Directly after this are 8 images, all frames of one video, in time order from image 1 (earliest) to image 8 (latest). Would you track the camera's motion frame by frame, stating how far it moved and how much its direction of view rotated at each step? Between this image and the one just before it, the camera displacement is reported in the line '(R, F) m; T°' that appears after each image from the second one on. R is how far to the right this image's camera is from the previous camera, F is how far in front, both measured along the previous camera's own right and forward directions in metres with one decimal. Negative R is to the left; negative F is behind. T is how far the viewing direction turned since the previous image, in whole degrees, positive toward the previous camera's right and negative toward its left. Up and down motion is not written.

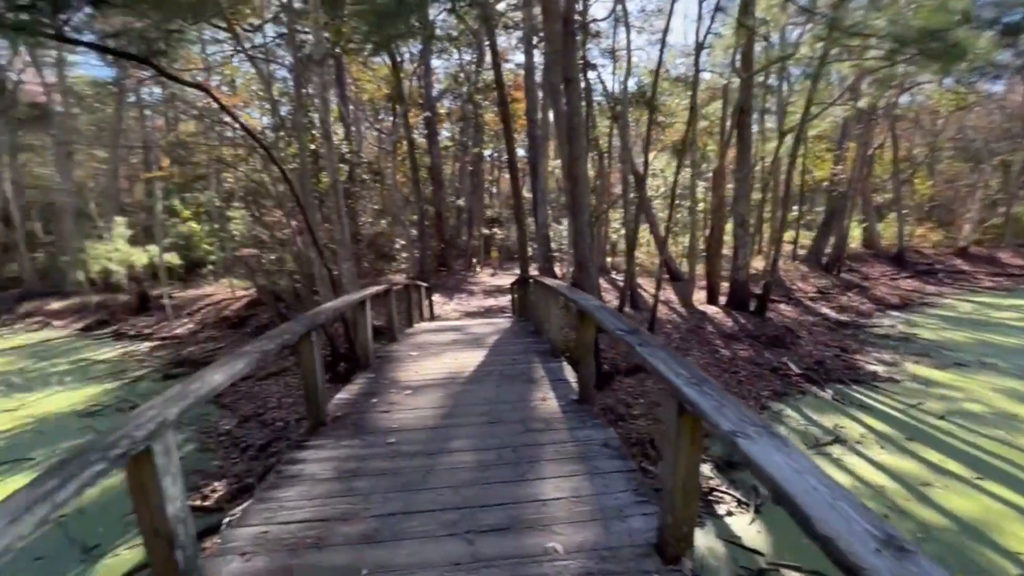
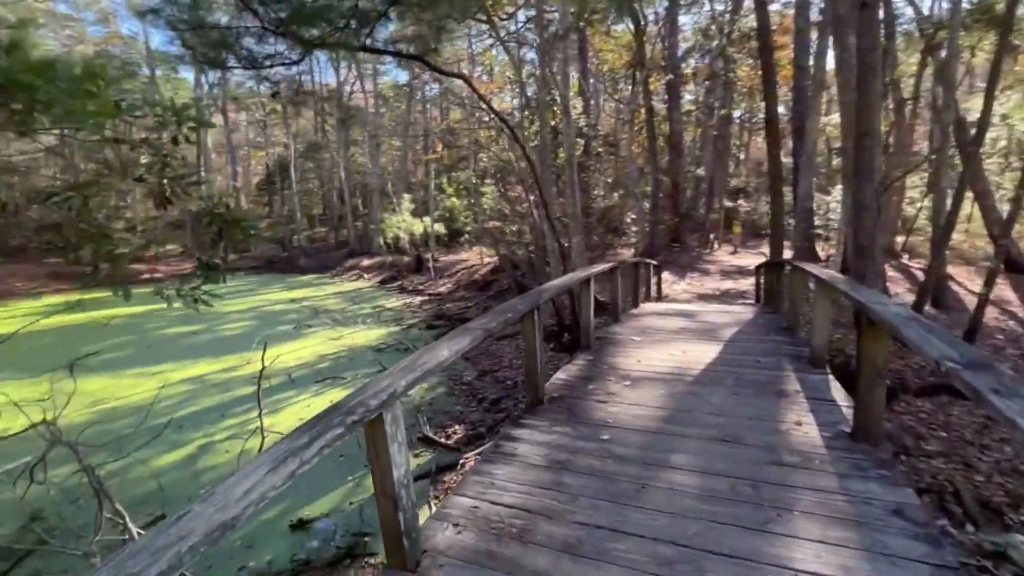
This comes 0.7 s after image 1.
(0.0, +0.2) m; -27°
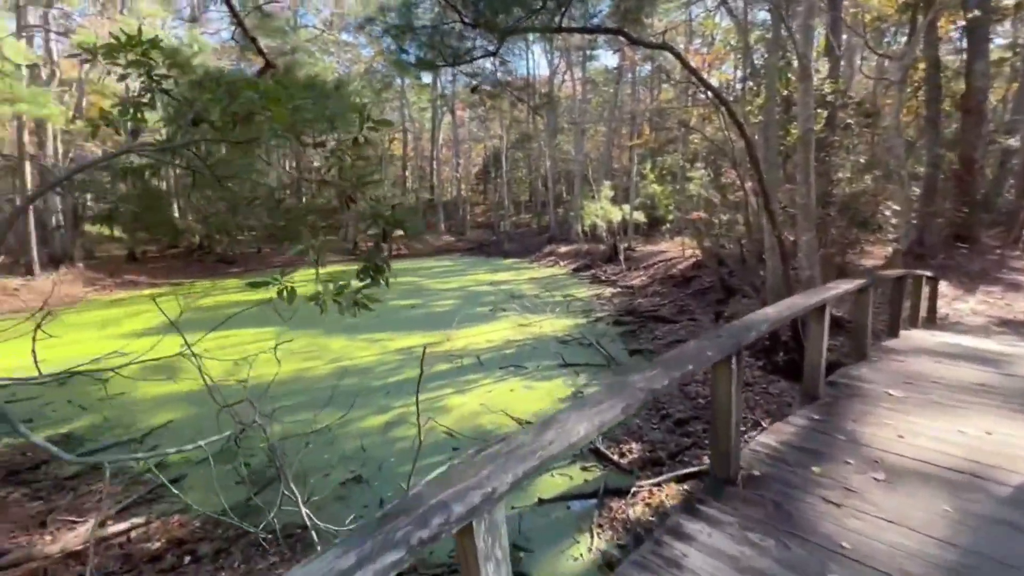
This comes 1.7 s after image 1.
(+0.1, +0.5) m; -24°
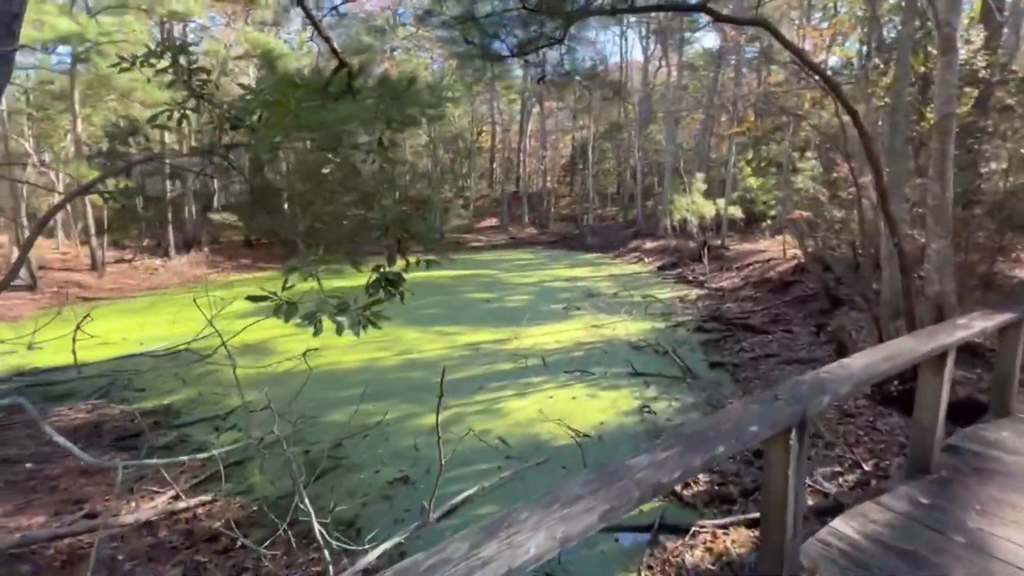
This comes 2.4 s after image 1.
(+0.3, +0.3) m; -10°
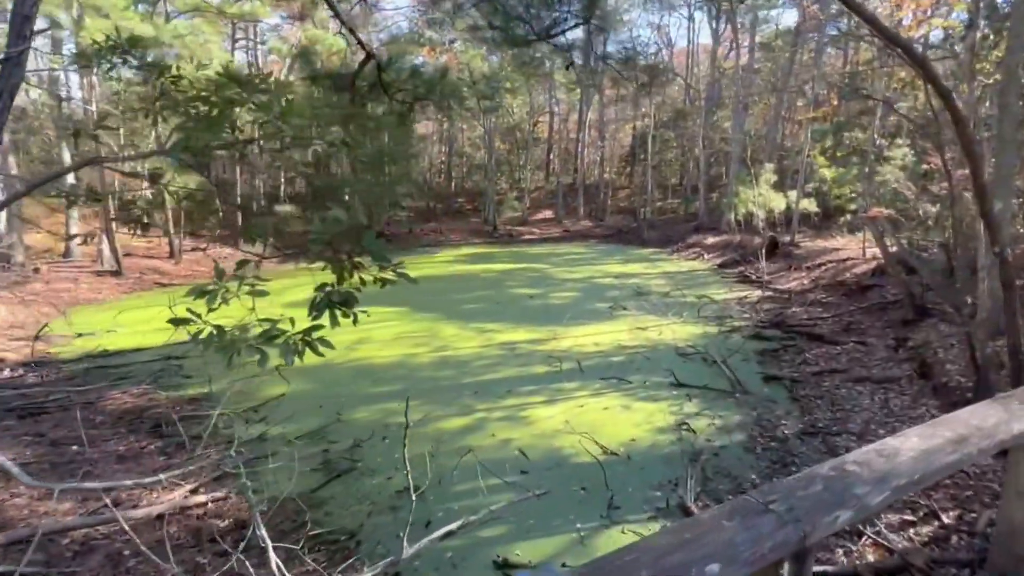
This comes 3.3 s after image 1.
(+0.4, +0.4) m; -7°
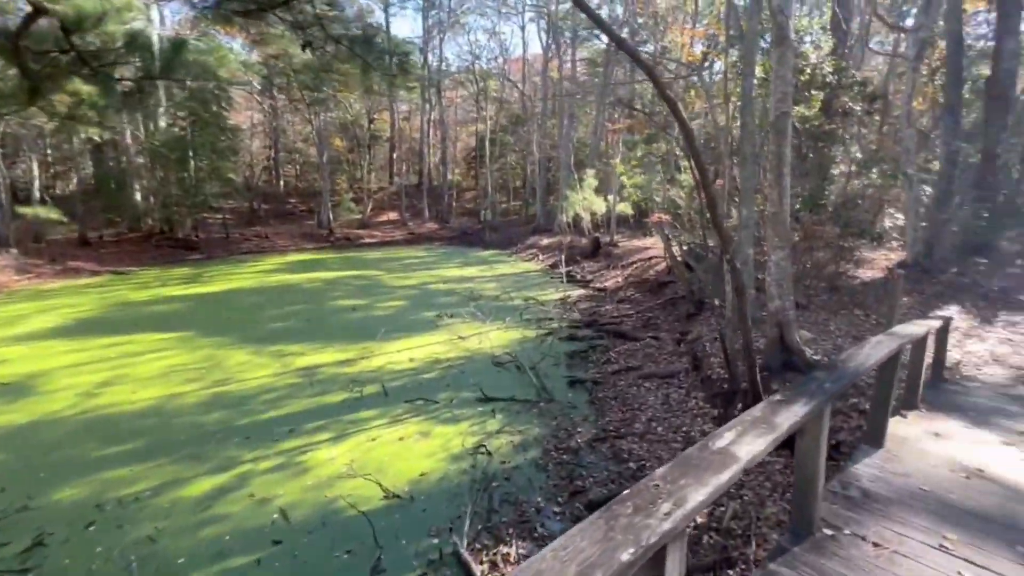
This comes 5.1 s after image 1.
(+1.0, +0.5) m; +17°
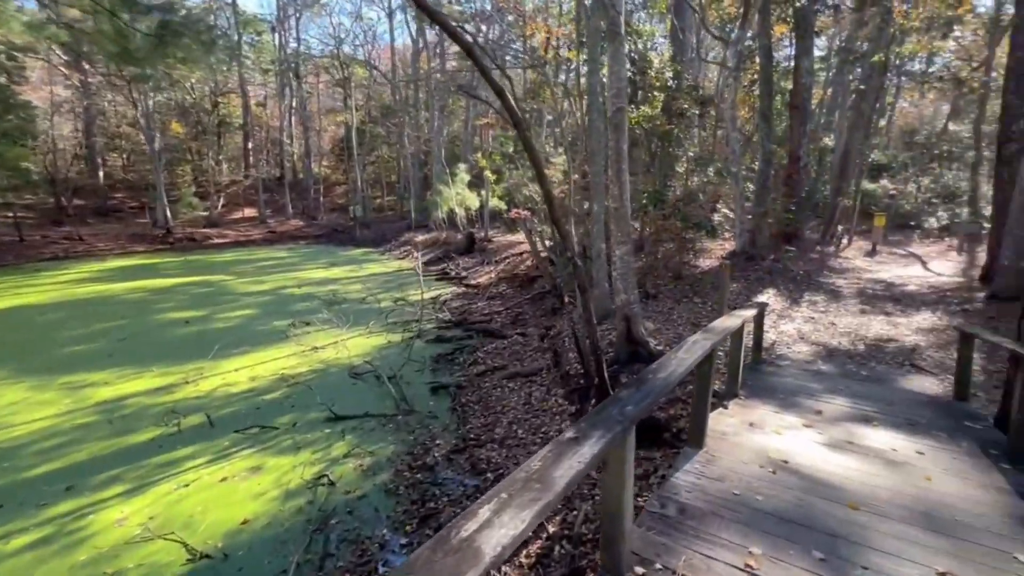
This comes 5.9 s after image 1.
(+0.5, +0.4) m; +14°
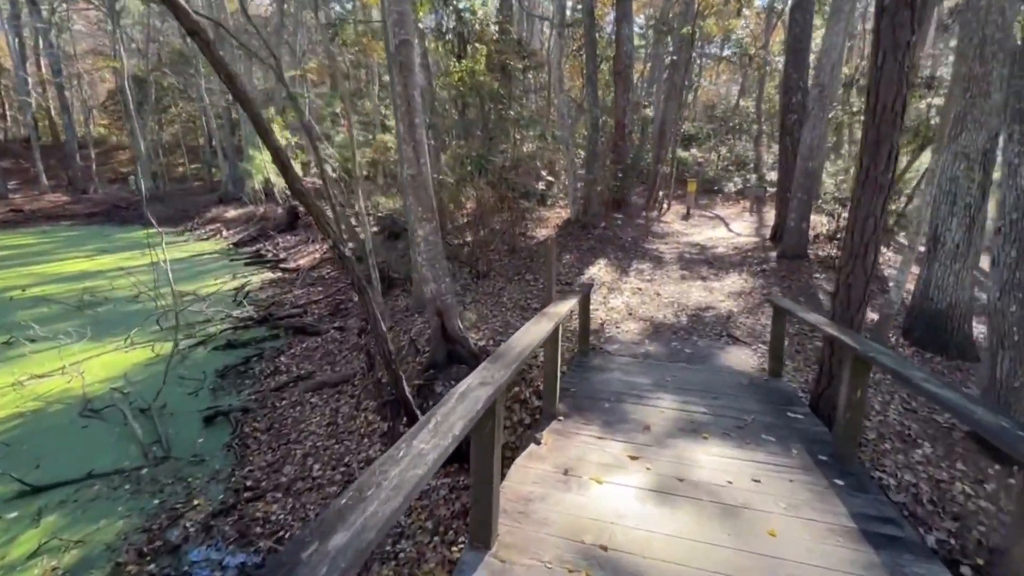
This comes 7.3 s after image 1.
(+0.7, +1.0) m; +17°
